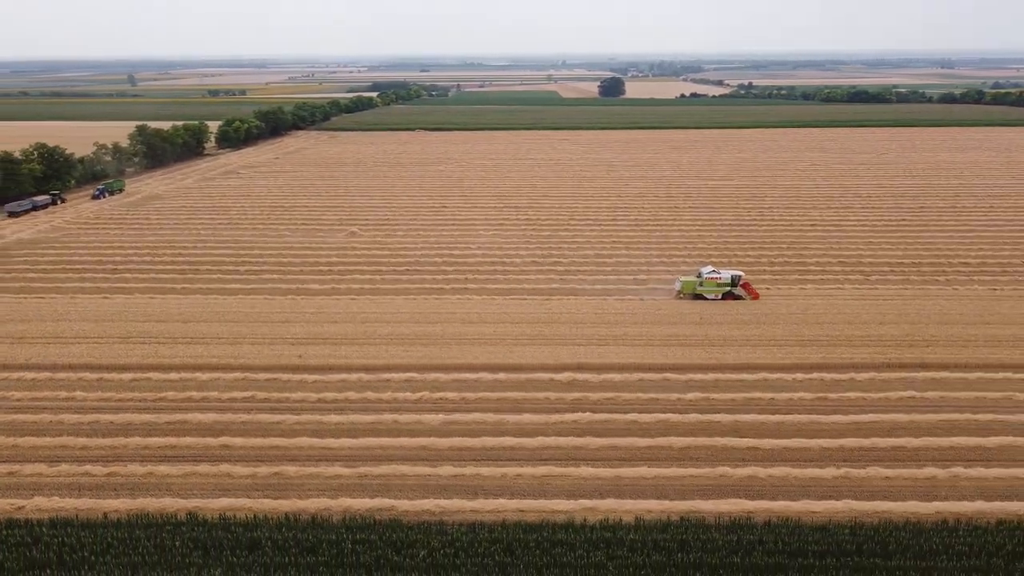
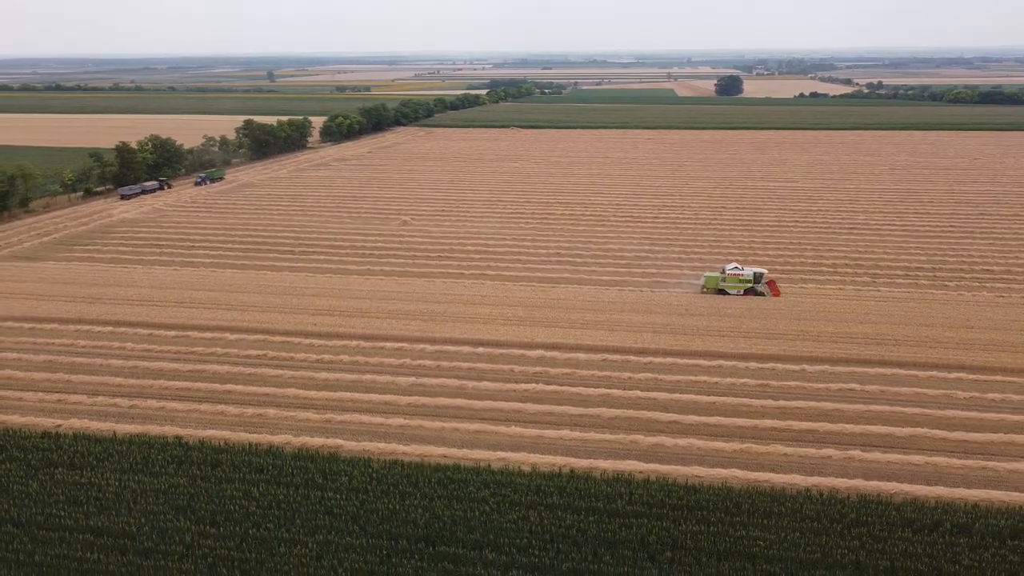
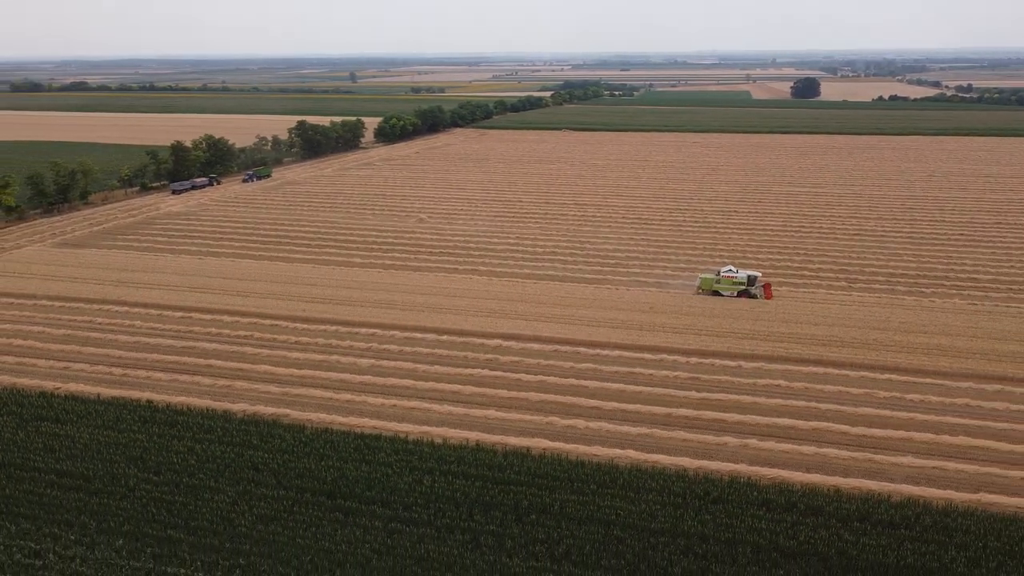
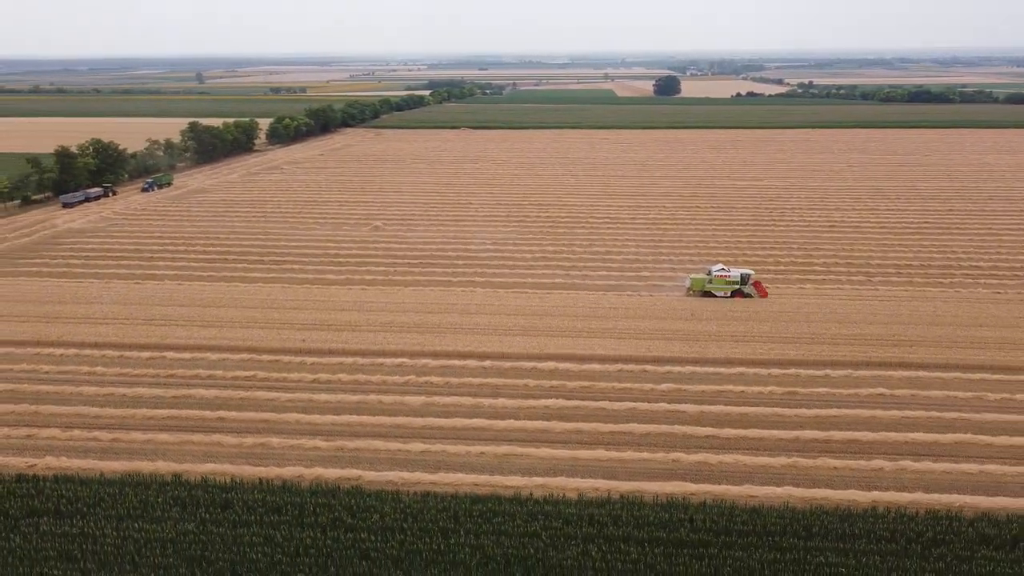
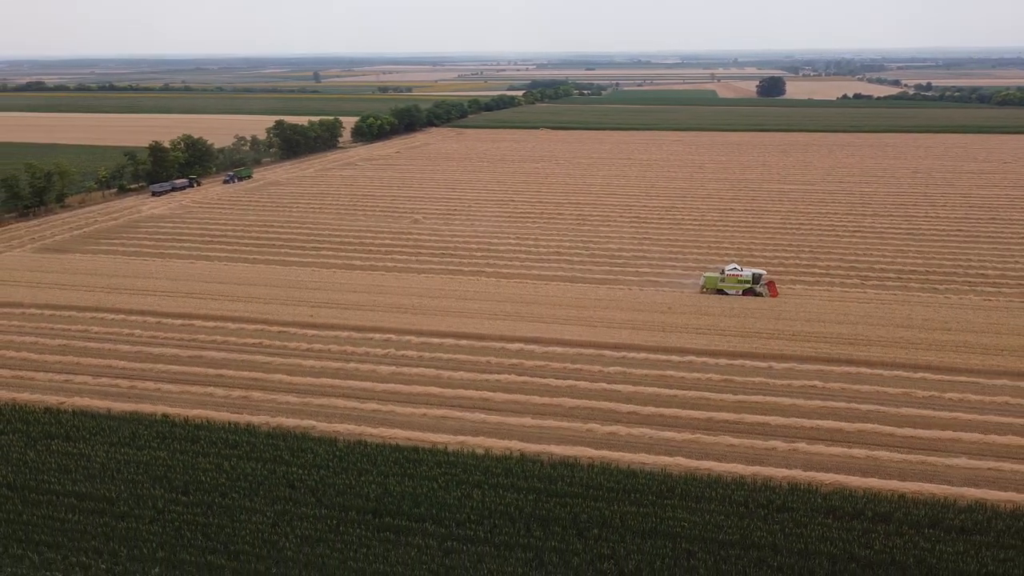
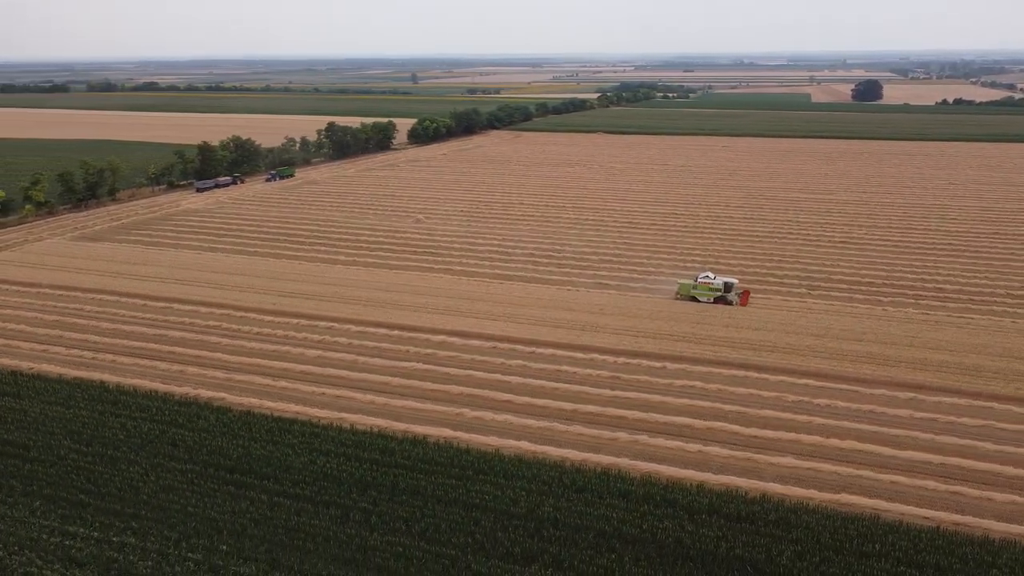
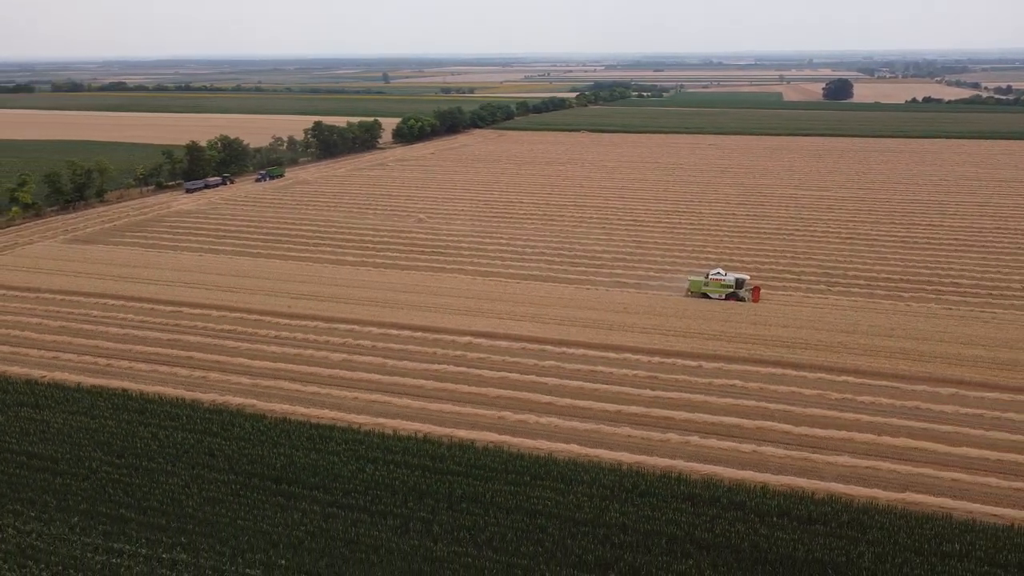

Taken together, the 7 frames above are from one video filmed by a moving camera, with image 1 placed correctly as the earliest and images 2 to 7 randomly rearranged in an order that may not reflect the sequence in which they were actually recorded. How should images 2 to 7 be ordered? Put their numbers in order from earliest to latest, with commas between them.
4, 2, 5, 3, 7, 6
